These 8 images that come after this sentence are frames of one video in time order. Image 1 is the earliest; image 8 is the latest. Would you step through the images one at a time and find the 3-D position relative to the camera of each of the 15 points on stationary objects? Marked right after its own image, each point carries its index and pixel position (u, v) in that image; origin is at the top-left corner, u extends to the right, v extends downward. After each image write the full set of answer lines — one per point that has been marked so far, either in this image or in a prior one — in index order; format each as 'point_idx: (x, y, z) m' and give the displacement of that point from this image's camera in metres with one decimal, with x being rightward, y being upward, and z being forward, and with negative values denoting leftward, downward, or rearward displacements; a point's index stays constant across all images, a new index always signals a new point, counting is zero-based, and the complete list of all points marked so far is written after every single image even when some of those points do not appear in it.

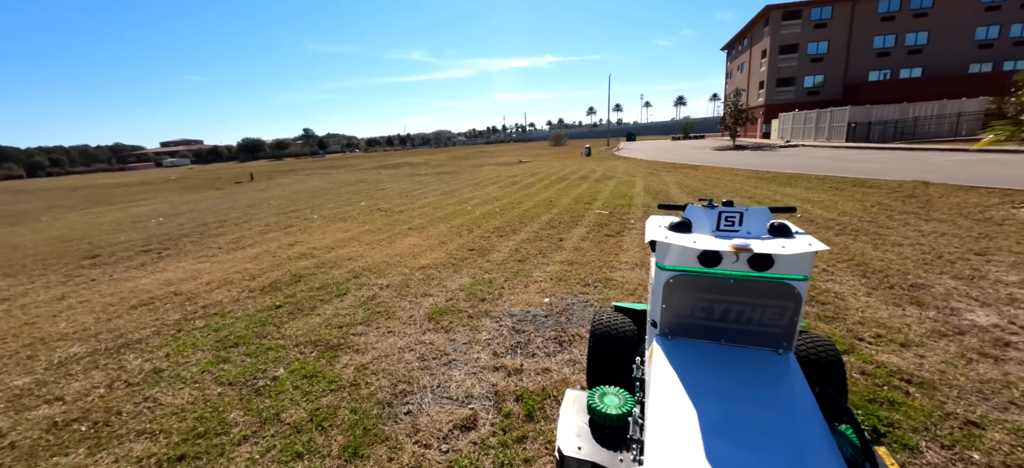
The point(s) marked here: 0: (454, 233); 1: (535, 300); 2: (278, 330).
0: (-1.3, 0.0, +8.5) m
1: (+0.3, -0.7, +4.4) m
2: (-2.5, -1.0, +4.2) m
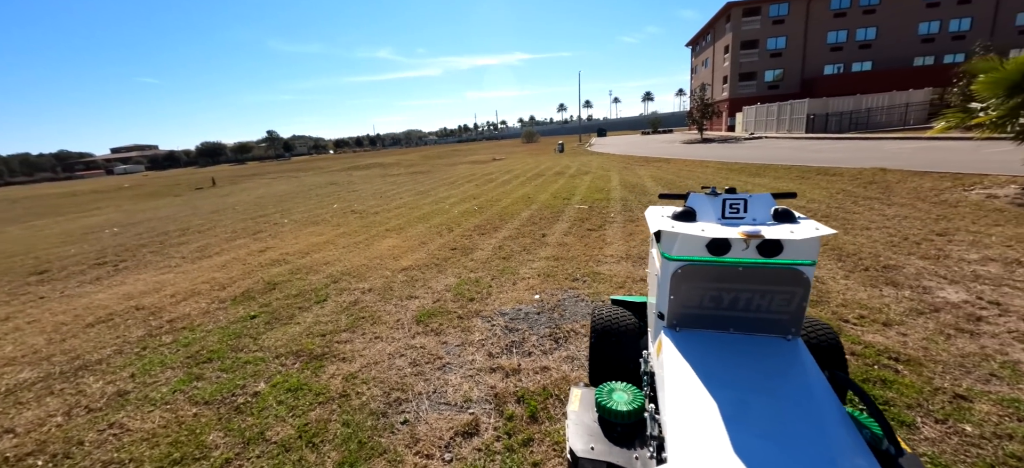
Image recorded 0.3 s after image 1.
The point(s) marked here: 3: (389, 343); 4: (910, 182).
0: (-1.6, 0.0, +8.3) m
1: (+0.2, -0.7, +4.4) m
2: (-2.5, -1.1, +3.9) m
3: (-1.1, -1.0, +3.6) m
4: (+9.4, +1.2, +9.3) m
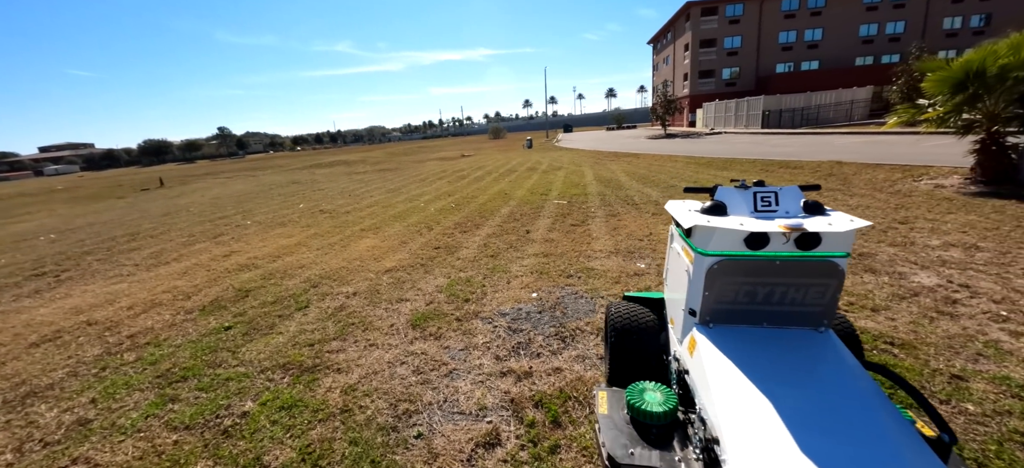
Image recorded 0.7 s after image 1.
0: (-2.0, +0.1, +8.0) m
1: (+0.1, -0.7, +4.3) m
2: (-2.5, -1.1, +3.6) m
3: (-1.1, -1.0, +3.4) m
4: (+8.9, +1.5, +9.9) m
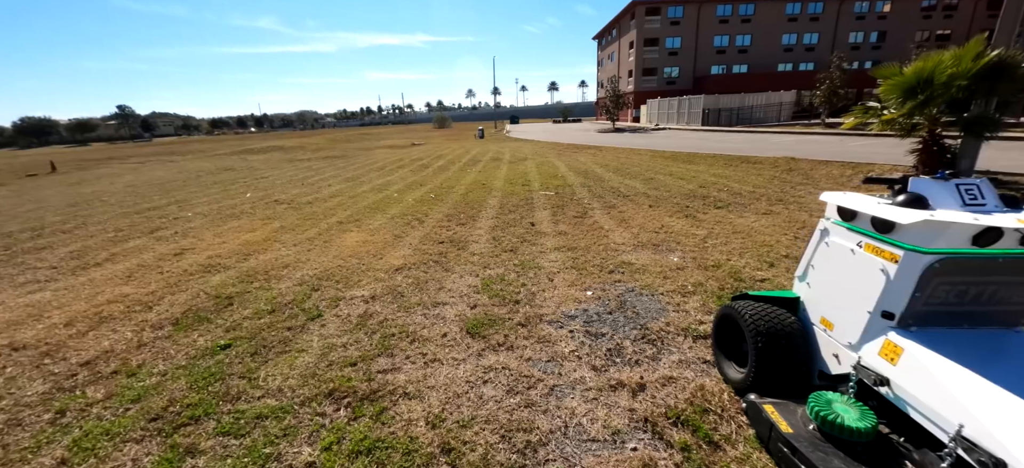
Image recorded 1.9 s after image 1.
0: (-2.0, +0.2, +7.2) m
1: (+0.7, -0.6, +3.9) m
2: (-1.9, -1.1, +2.8) m
3: (-0.4, -1.0, +2.9) m
4: (+8.5, +1.8, +10.7) m
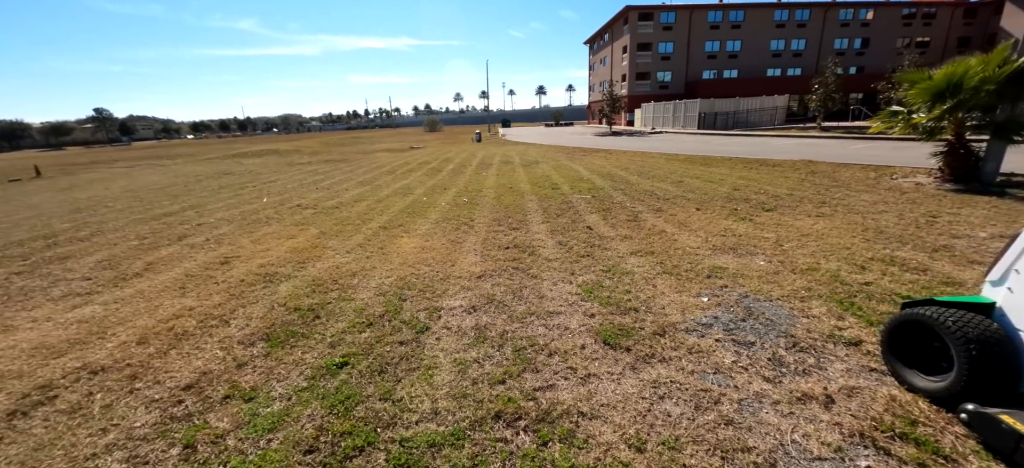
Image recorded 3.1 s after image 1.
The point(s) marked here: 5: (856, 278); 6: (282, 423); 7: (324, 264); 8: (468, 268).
0: (-1.1, +0.1, +7.0) m
1: (+1.7, -0.6, +3.7) m
2: (-0.7, -1.1, +2.6) m
3: (+0.7, -1.0, +2.7) m
4: (+9.2, +1.8, +10.9) m
5: (+3.8, -0.5, +4.3) m
6: (-1.5, -1.2, +2.5) m
7: (-2.6, -0.4, +5.5) m
8: (-0.6, -0.4, +5.0) m
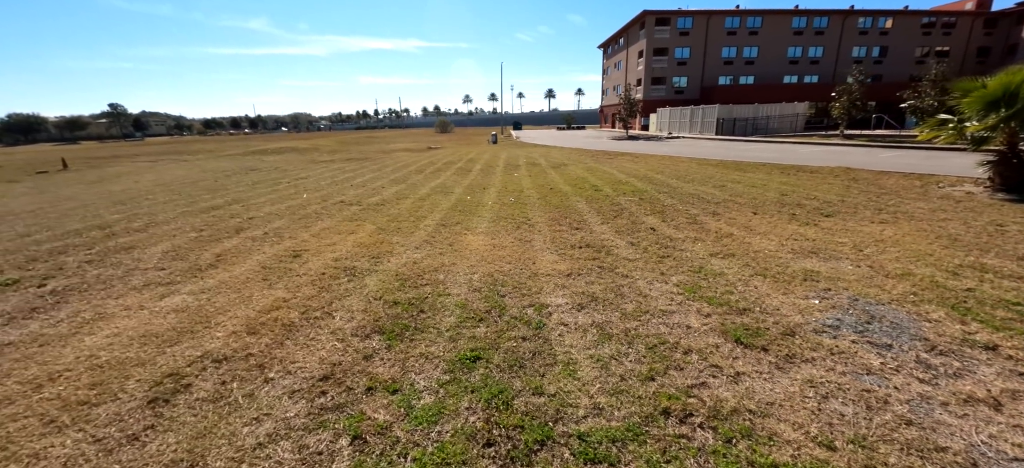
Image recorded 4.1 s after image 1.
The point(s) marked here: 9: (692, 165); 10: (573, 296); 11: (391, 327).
0: (0.0, +0.1, +7.0) m
1: (+2.8, -0.7, +3.7) m
2: (+0.3, -1.1, +2.6) m
3: (+1.7, -1.0, +2.6) m
4: (+10.4, +1.5, +10.9) m
5: (+4.8, -0.5, +4.3) m
6: (-0.4, -1.1, +2.5) m
7: (-1.6, -0.4, +5.5) m
8: (+0.5, -0.4, +5.0) m
9: (+6.4, +2.4, +14.1) m
10: (+0.6, -0.6, +4.0) m
11: (-1.1, -0.8, +3.6) m
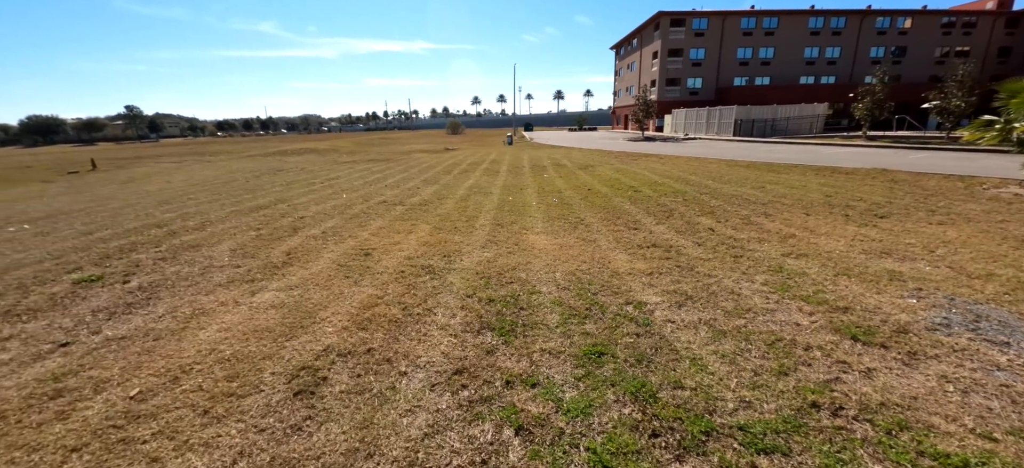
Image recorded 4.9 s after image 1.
0: (+1.0, +0.1, +7.0) m
1: (+3.7, -0.7, +3.8) m
2: (+1.2, -1.1, +2.6) m
3: (+2.7, -1.0, +2.7) m
4: (+11.4, +1.5, +10.8) m
5: (+5.8, -0.5, +4.3) m
6: (+0.5, -1.1, +2.5) m
7: (-0.6, -0.3, +5.6) m
8: (+1.5, -0.4, +5.0) m
9: (+7.5, +2.4, +14.1) m
10: (+1.6, -0.6, +4.1) m
11: (-0.1, -0.8, +3.7) m
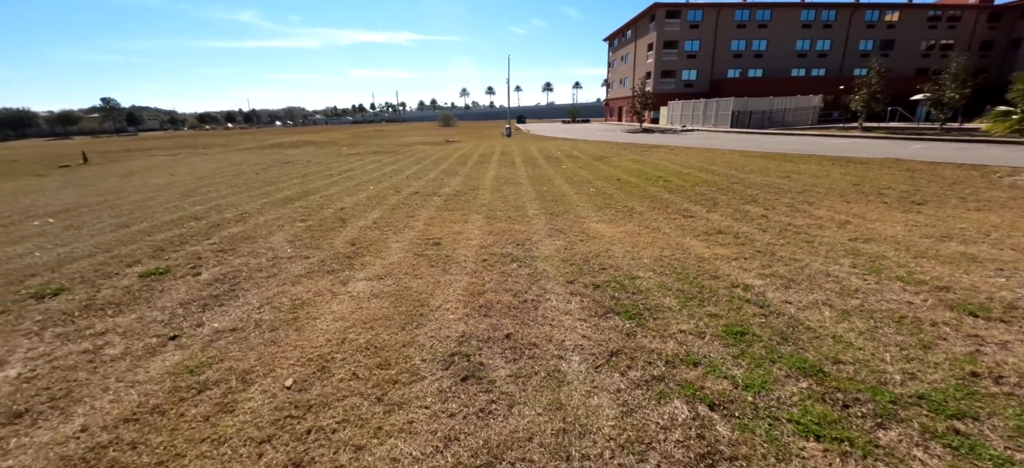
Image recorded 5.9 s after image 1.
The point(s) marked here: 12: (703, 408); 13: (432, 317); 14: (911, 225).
0: (+2.0, +0.3, +7.1) m
1: (+4.9, -0.5, +4.0) m
2: (+2.4, -0.9, +2.8) m
3: (+3.9, -0.8, +2.9) m
4: (+12.3, +1.9, +11.3) m
5: (+6.9, -0.3, +4.6) m
6: (+1.7, -1.0, +2.7) m
7: (+0.5, -0.2, +5.6) m
8: (+2.6, -0.2, +5.2) m
9: (+8.2, +2.8, +14.4) m
10: (+2.7, -0.5, +4.2) m
11: (+1.0, -0.7, +3.7) m
12: (+1.2, -1.1, +2.5) m
13: (-0.8, -0.8, +3.8) m
14: (+6.3, +0.2, +6.2) m
